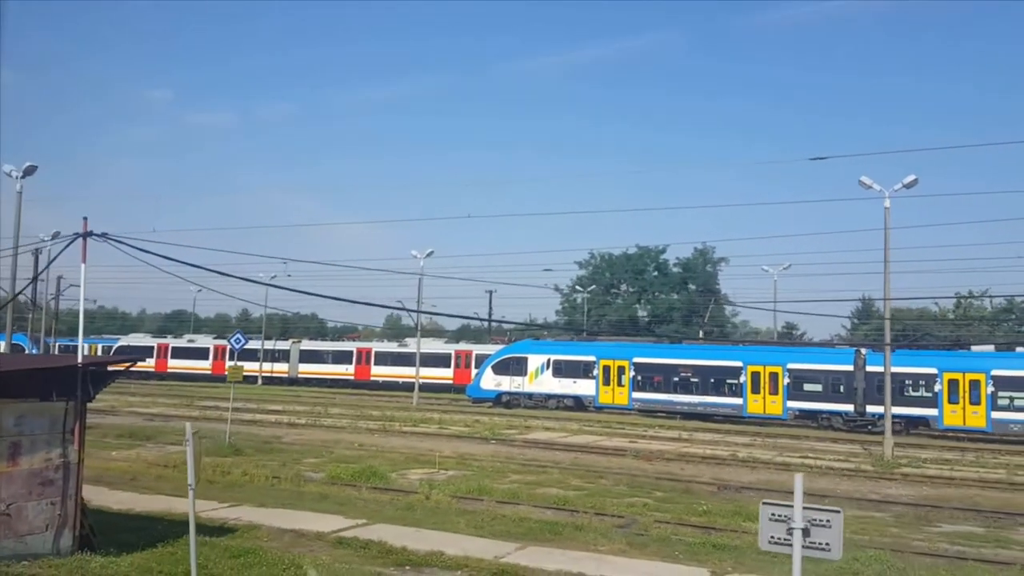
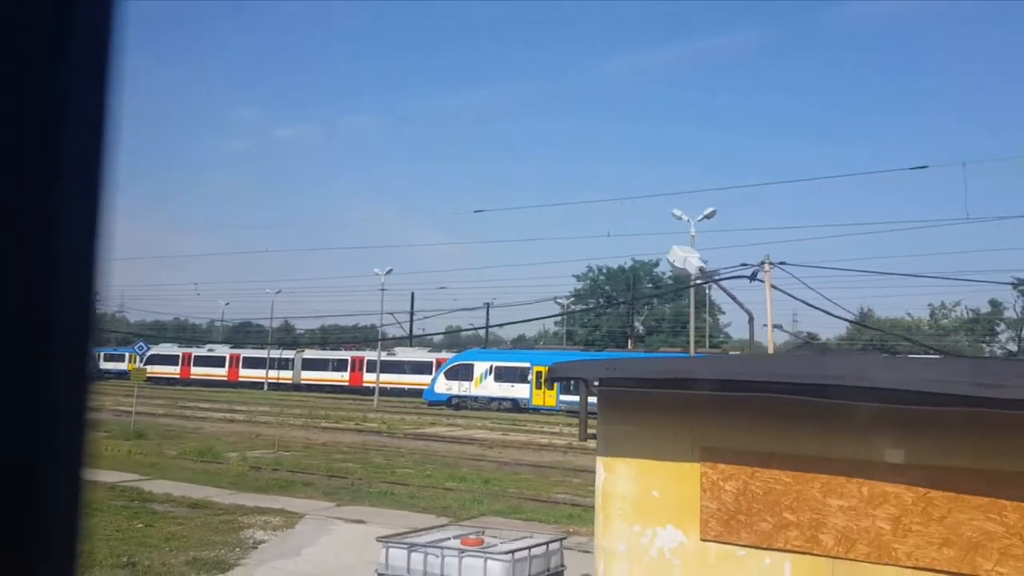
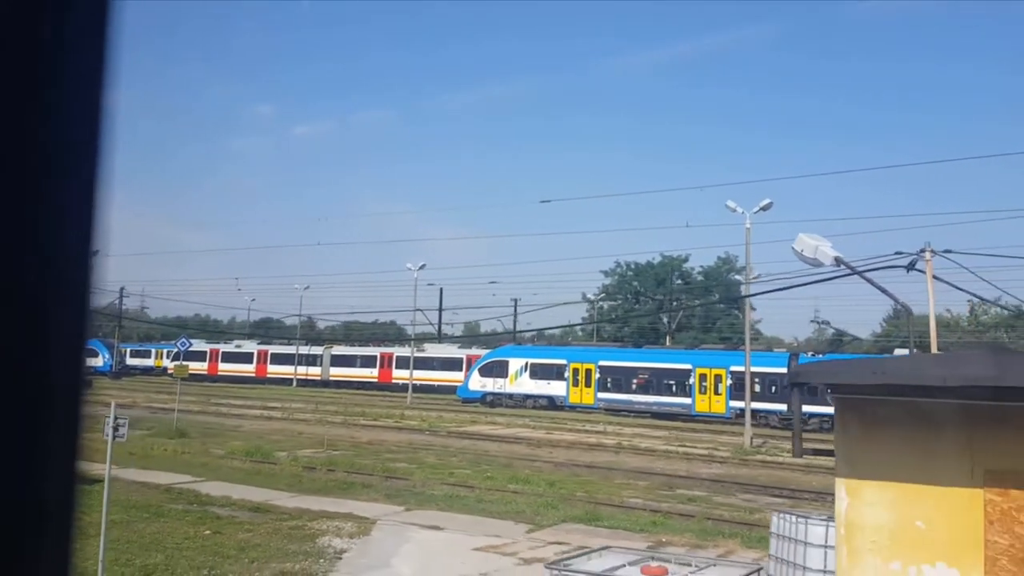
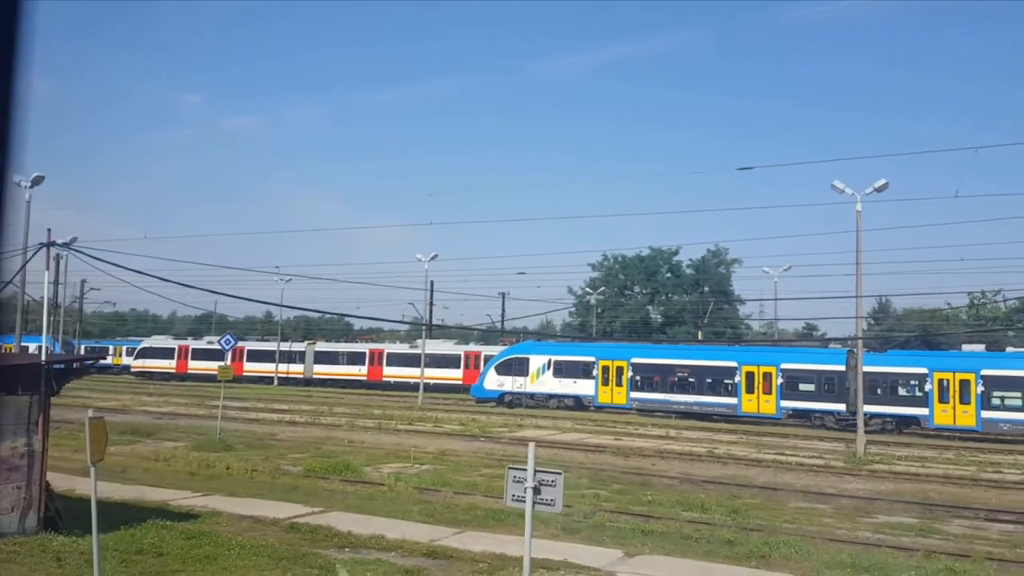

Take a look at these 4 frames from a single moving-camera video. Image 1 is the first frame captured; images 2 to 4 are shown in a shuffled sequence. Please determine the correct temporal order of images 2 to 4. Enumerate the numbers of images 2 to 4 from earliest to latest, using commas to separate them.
4, 3, 2
